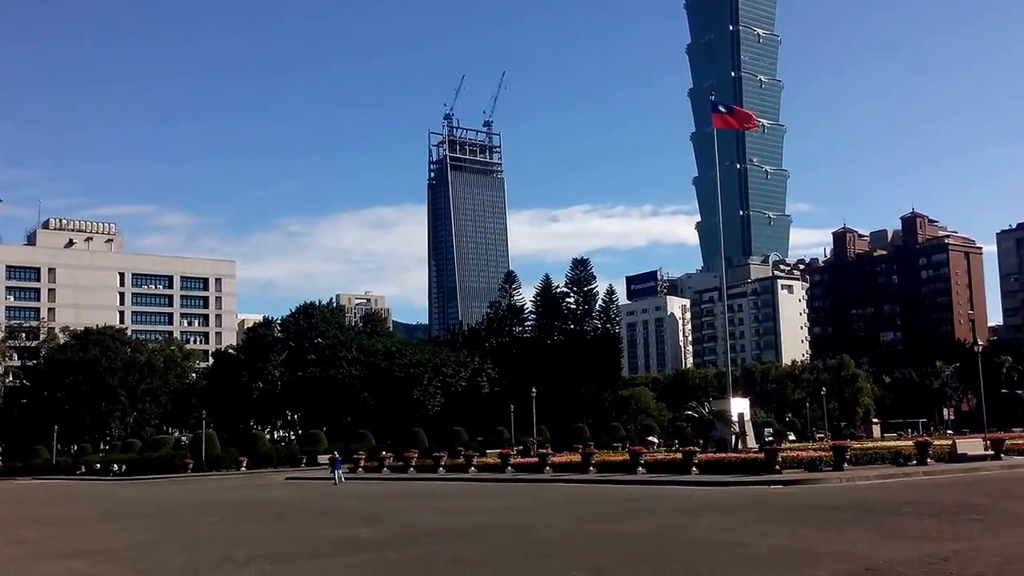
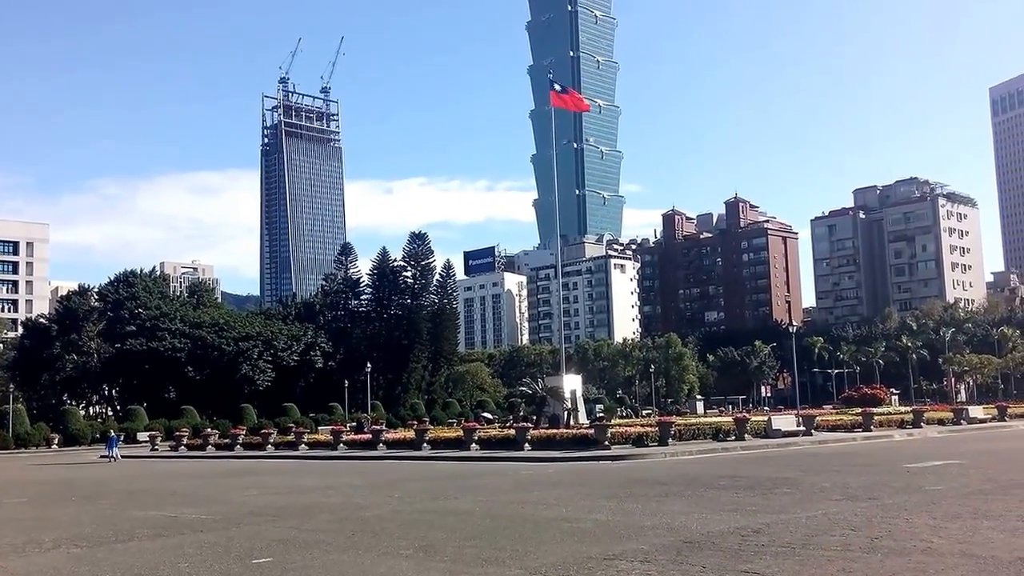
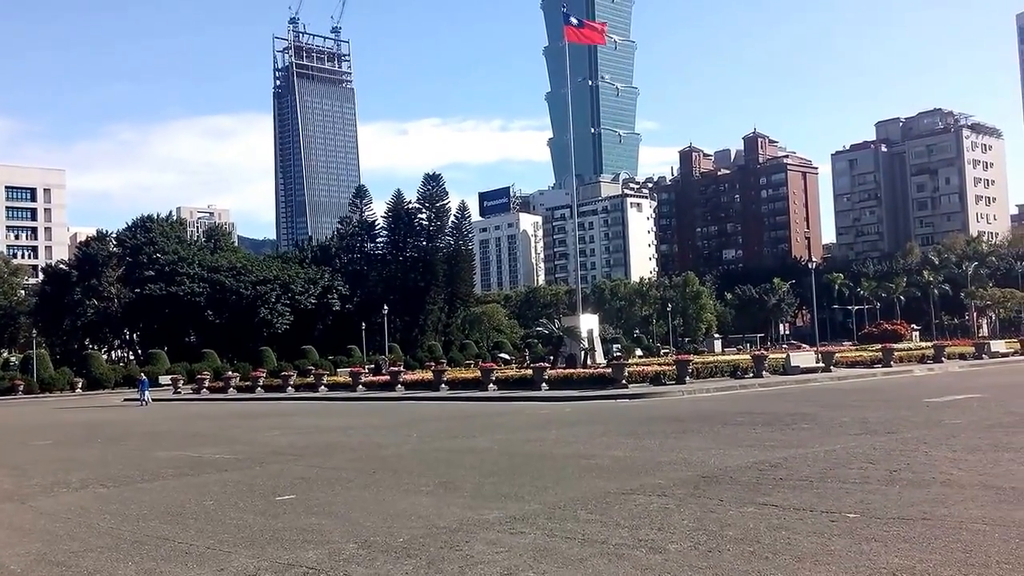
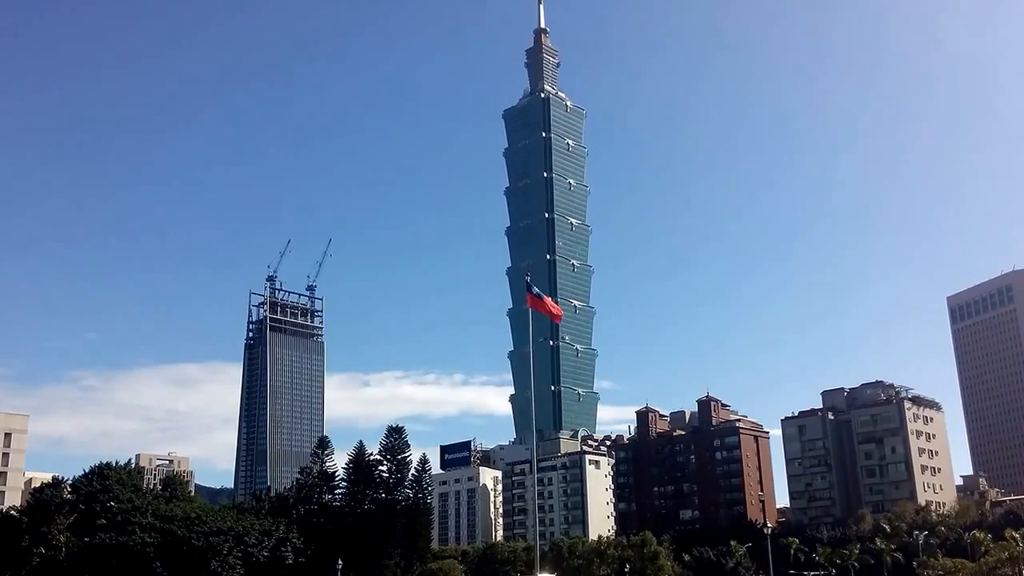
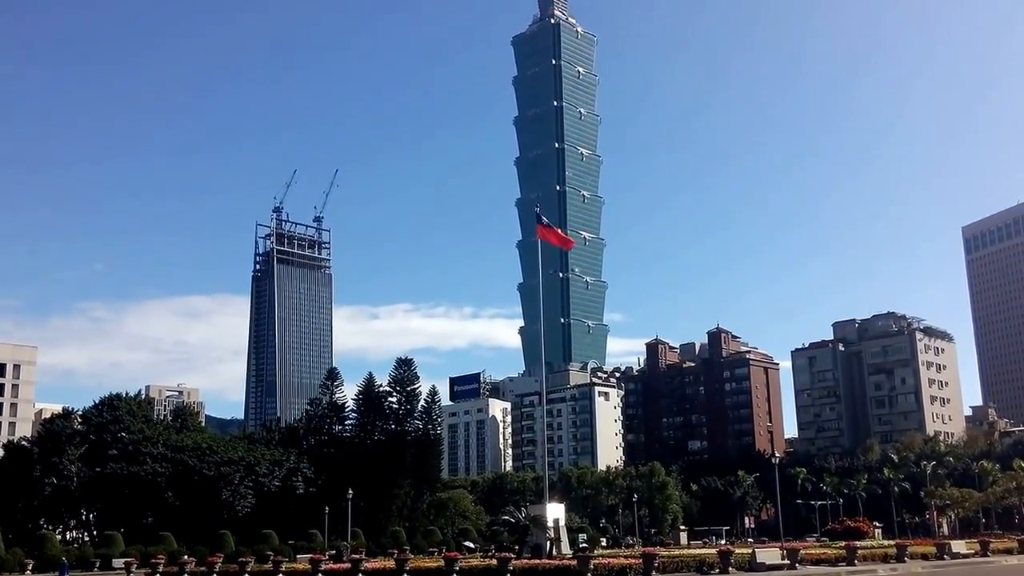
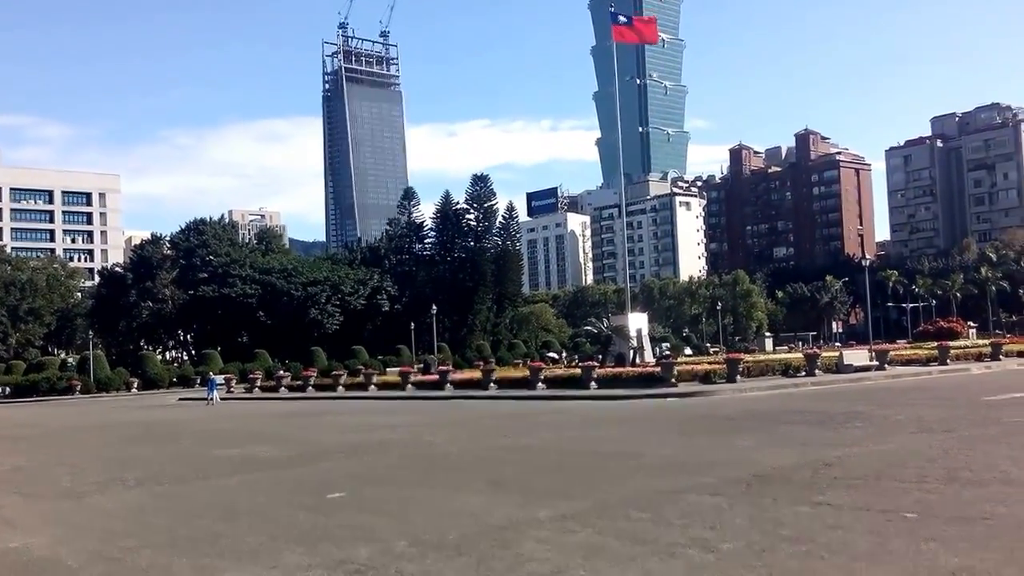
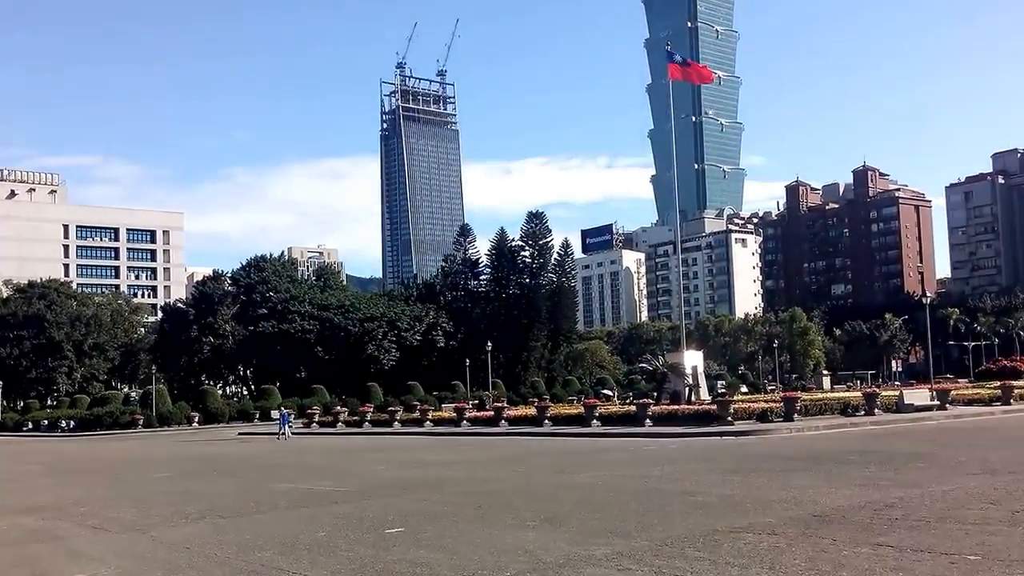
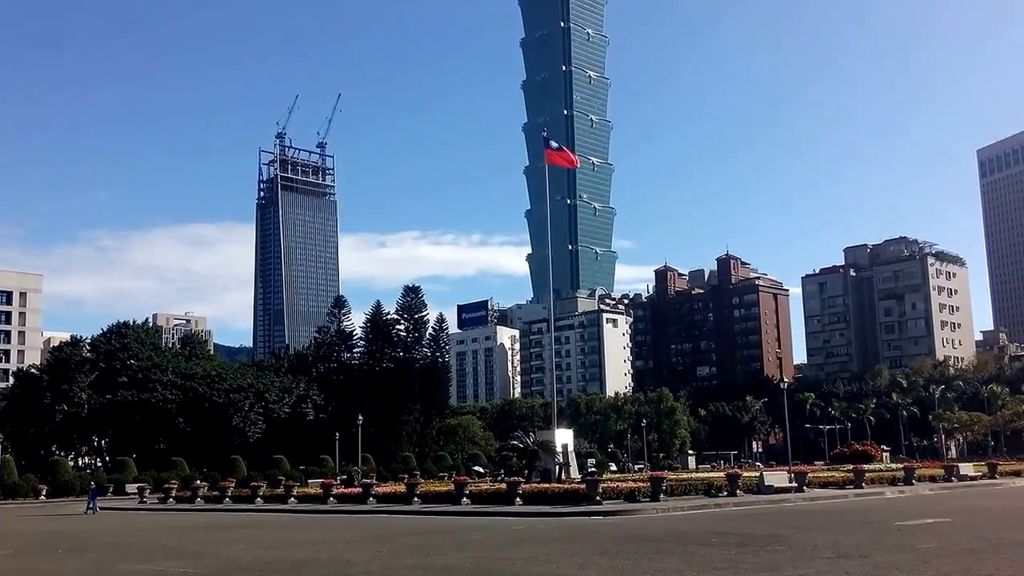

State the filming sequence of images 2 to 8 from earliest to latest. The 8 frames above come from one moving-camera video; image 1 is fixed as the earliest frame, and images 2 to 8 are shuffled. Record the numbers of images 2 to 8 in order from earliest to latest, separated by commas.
7, 6, 3, 2, 8, 5, 4
